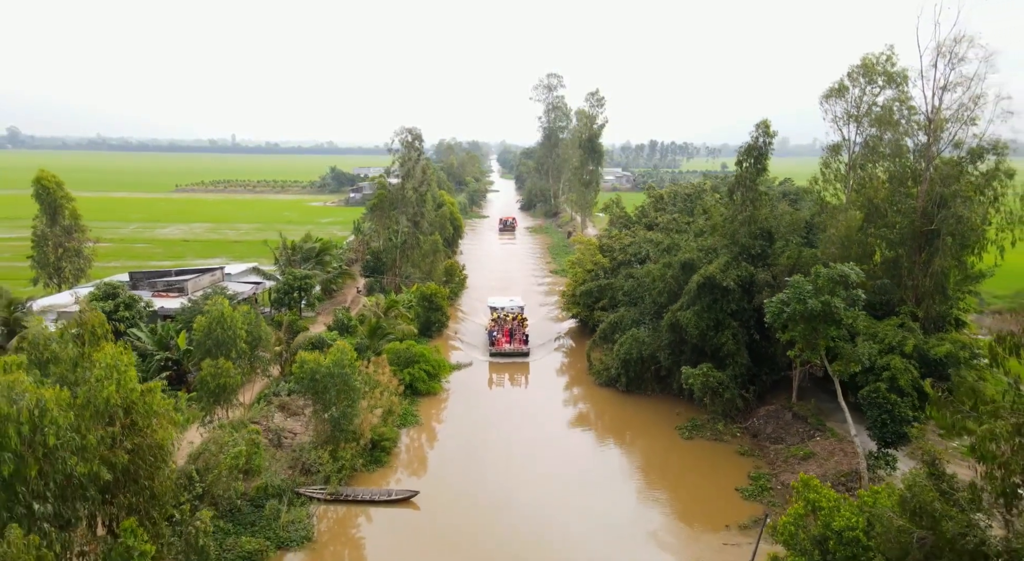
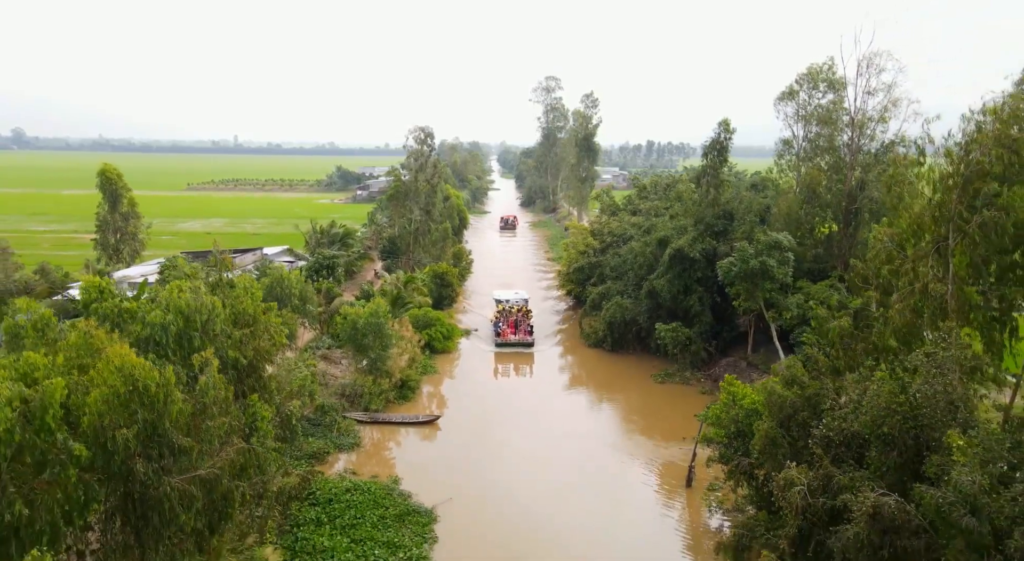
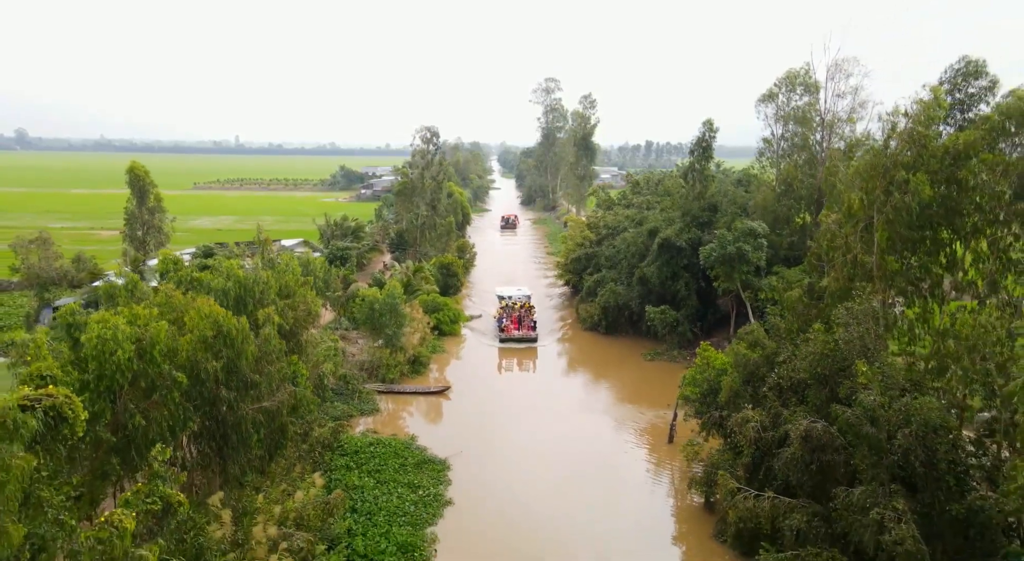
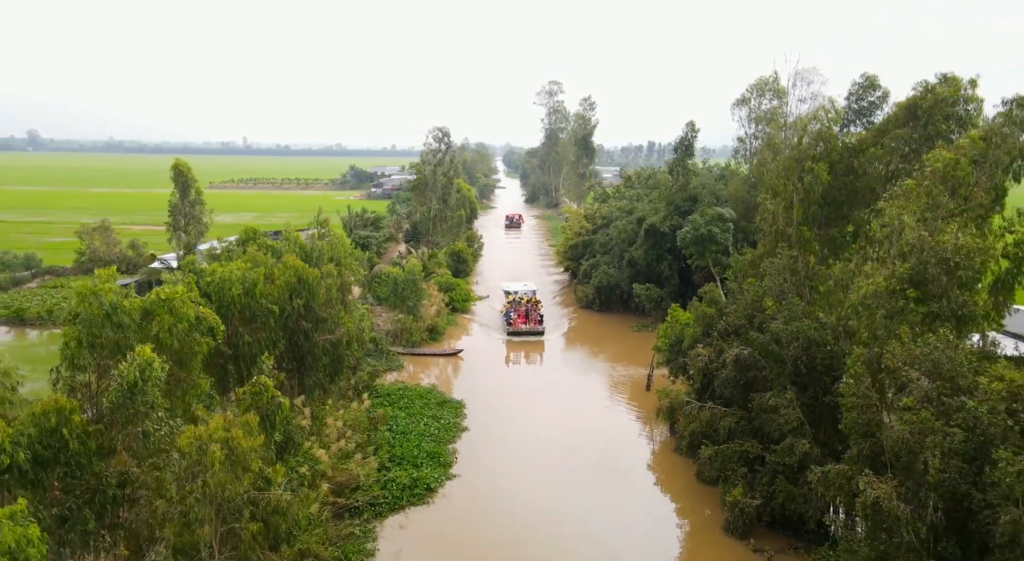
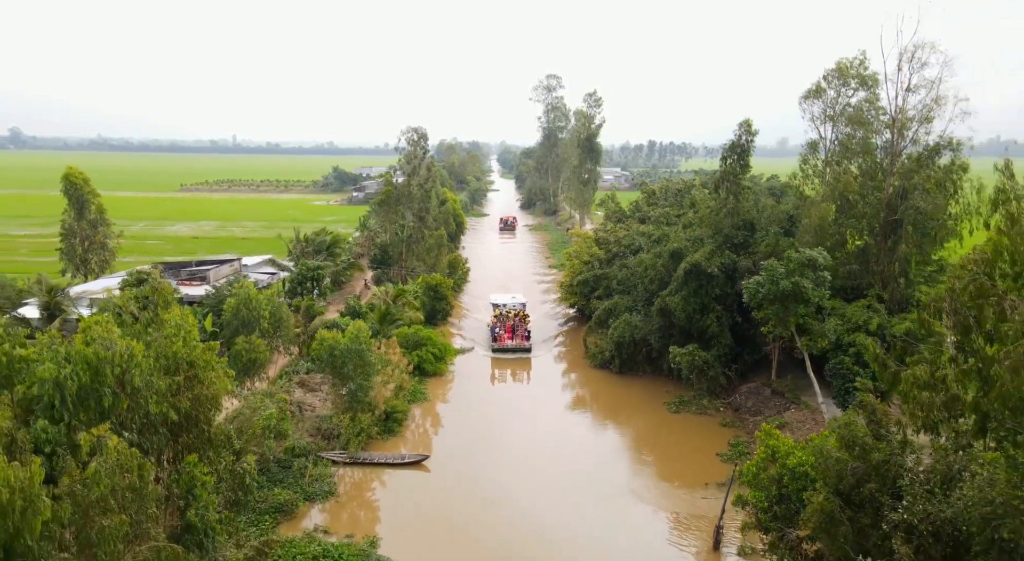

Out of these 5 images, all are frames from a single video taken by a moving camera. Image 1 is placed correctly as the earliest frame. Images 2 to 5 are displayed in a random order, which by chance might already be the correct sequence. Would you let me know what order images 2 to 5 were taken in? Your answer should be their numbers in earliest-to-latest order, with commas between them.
5, 2, 3, 4
